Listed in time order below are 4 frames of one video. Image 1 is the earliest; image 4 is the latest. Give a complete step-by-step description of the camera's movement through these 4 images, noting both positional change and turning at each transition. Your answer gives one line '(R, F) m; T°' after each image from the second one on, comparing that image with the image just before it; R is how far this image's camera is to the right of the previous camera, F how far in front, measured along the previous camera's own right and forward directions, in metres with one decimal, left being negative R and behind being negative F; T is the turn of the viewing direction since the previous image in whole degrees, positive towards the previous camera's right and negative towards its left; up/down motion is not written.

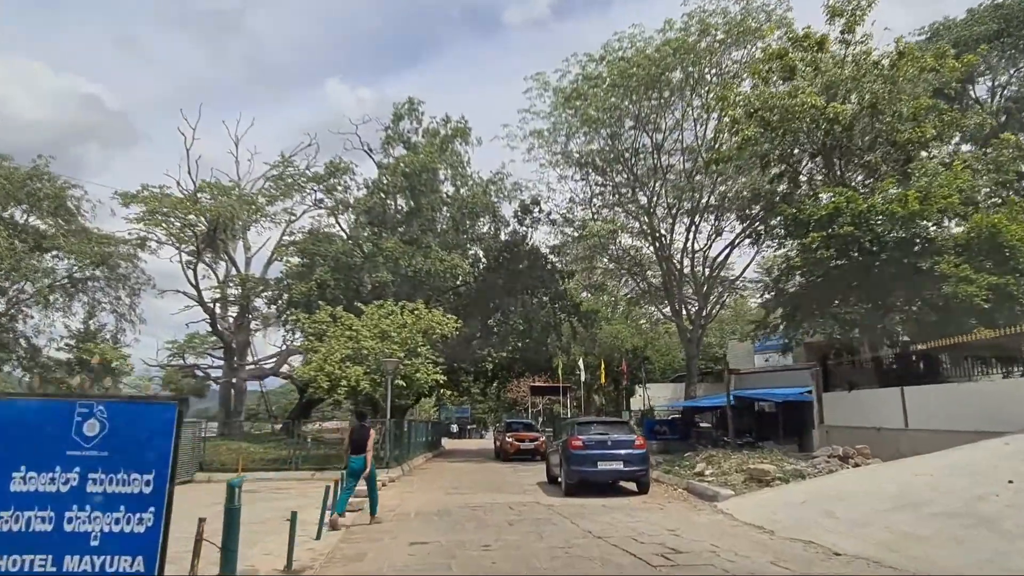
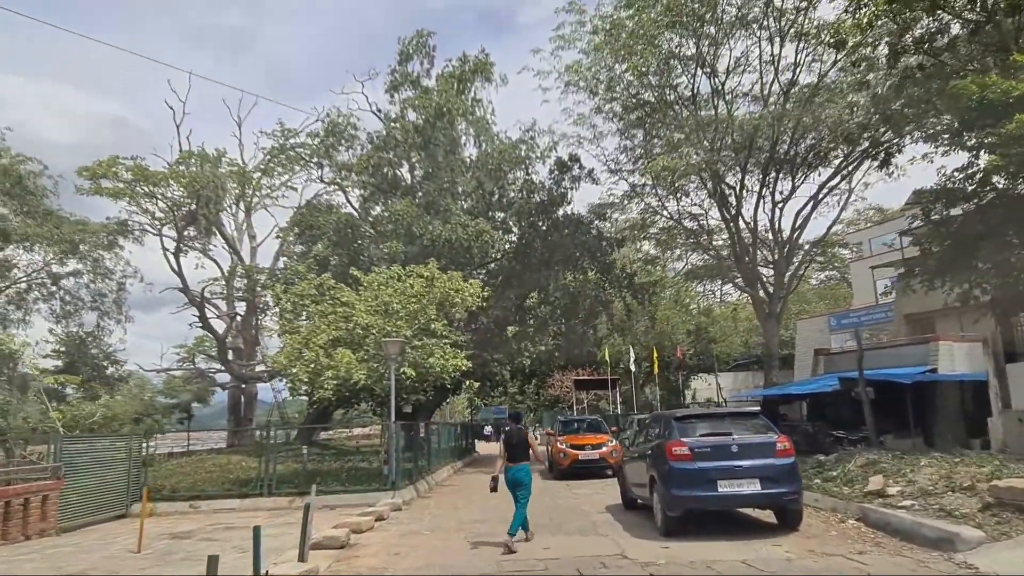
(-0.3, +5.3) m; -3°
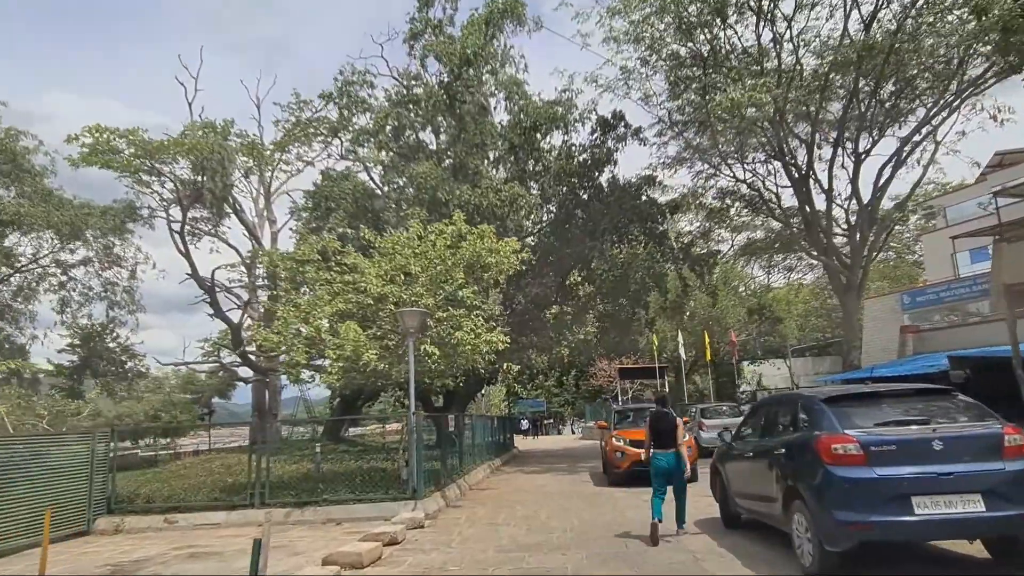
(-0.2, +2.9) m; -3°
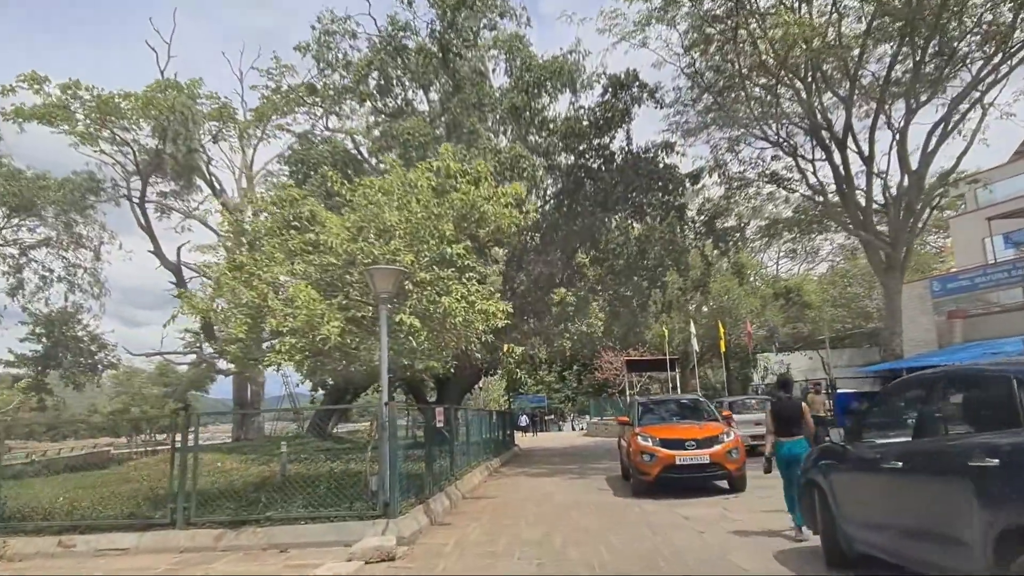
(-0.1, +2.6) m; 0°
